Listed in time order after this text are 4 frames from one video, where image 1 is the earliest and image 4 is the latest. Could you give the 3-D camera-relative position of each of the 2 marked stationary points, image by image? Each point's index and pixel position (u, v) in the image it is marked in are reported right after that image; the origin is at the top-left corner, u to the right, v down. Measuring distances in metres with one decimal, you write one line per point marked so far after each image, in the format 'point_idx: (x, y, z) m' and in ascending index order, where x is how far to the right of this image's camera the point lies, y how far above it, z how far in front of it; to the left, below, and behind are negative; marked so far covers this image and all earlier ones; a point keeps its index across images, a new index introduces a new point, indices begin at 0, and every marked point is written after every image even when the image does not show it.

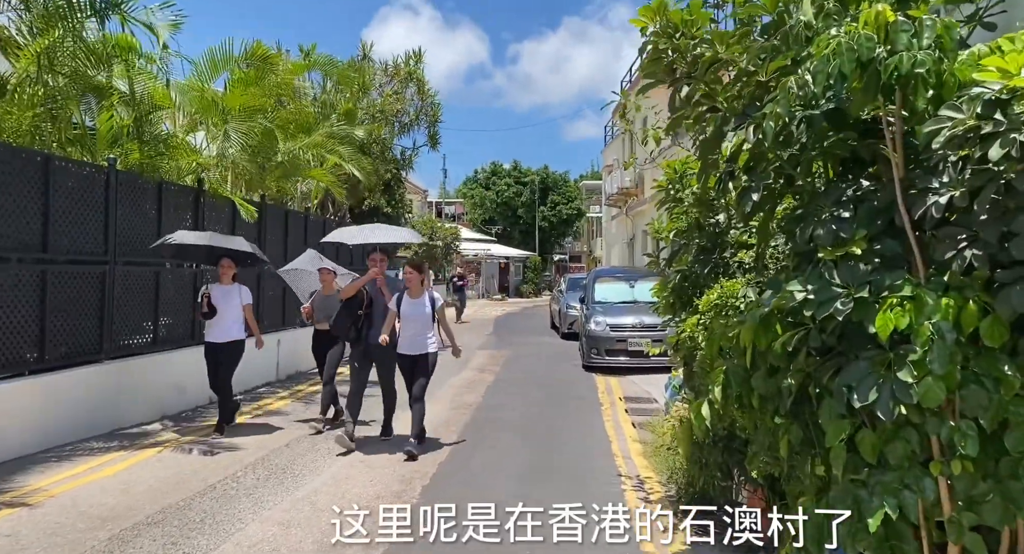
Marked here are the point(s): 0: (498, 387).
0: (-0.2, -1.6, +11.3) m
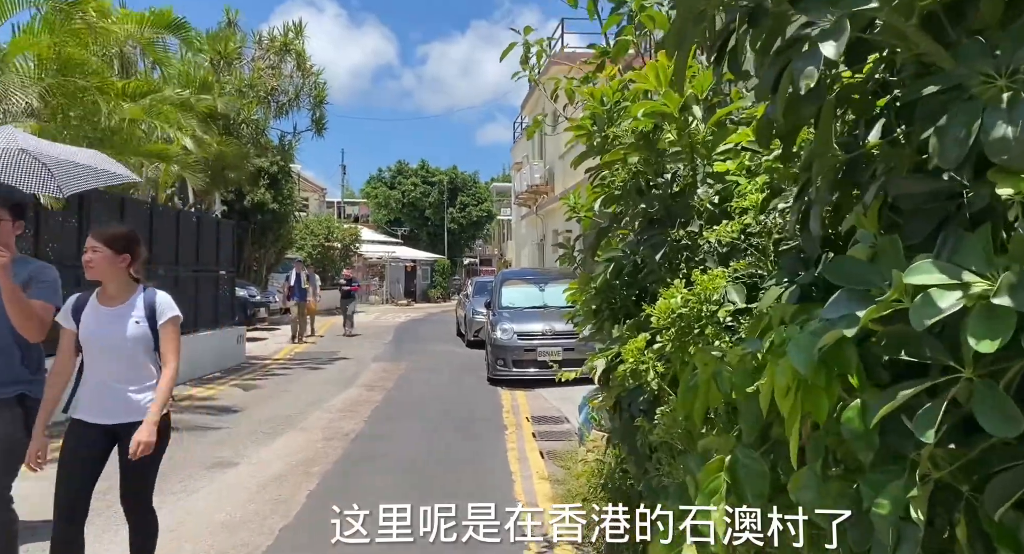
0: (-1.5, -1.6, +9.8) m
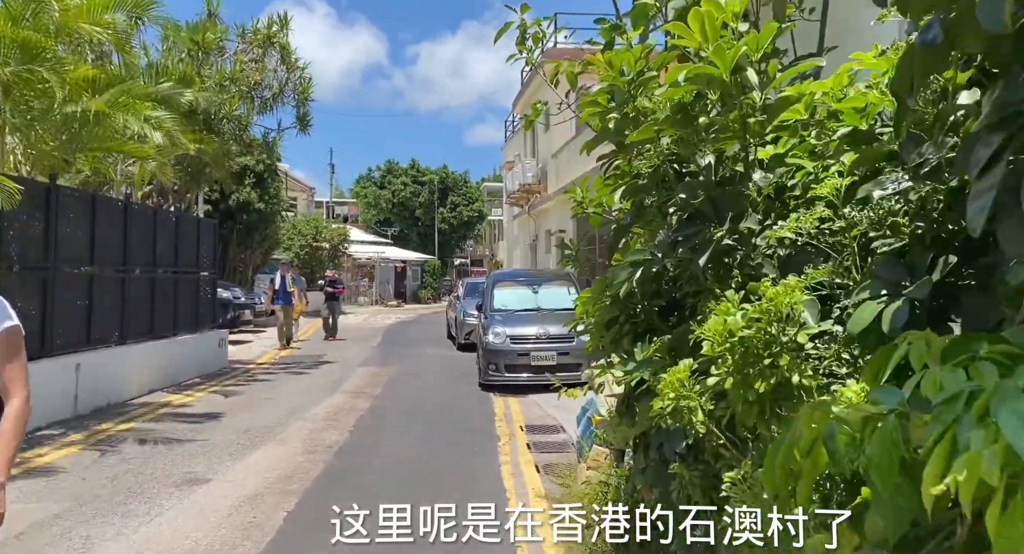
0: (-1.6, -1.6, +9.3) m
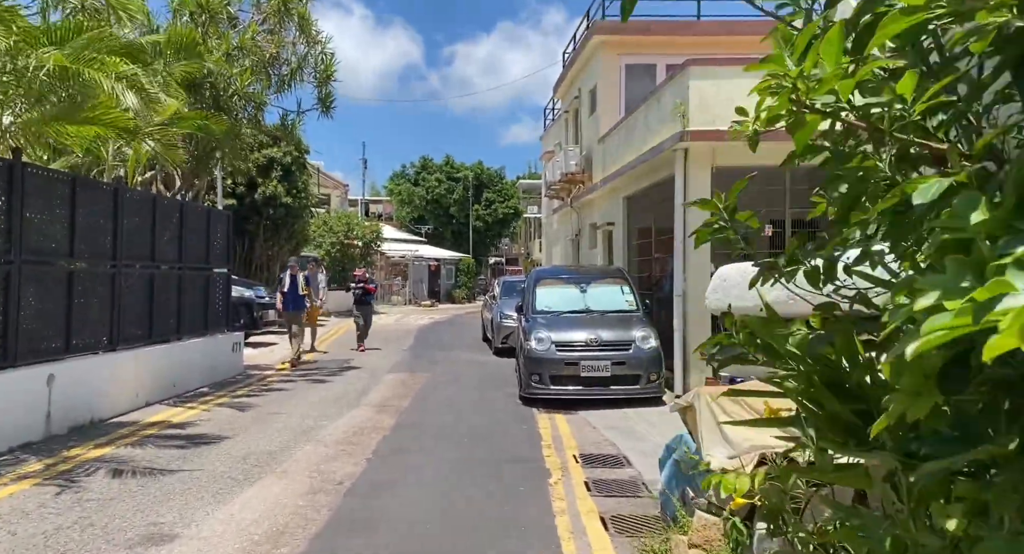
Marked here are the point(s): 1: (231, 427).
0: (-1.1, -1.6, +7.8) m
1: (-2.9, -1.6, +8.3) m
